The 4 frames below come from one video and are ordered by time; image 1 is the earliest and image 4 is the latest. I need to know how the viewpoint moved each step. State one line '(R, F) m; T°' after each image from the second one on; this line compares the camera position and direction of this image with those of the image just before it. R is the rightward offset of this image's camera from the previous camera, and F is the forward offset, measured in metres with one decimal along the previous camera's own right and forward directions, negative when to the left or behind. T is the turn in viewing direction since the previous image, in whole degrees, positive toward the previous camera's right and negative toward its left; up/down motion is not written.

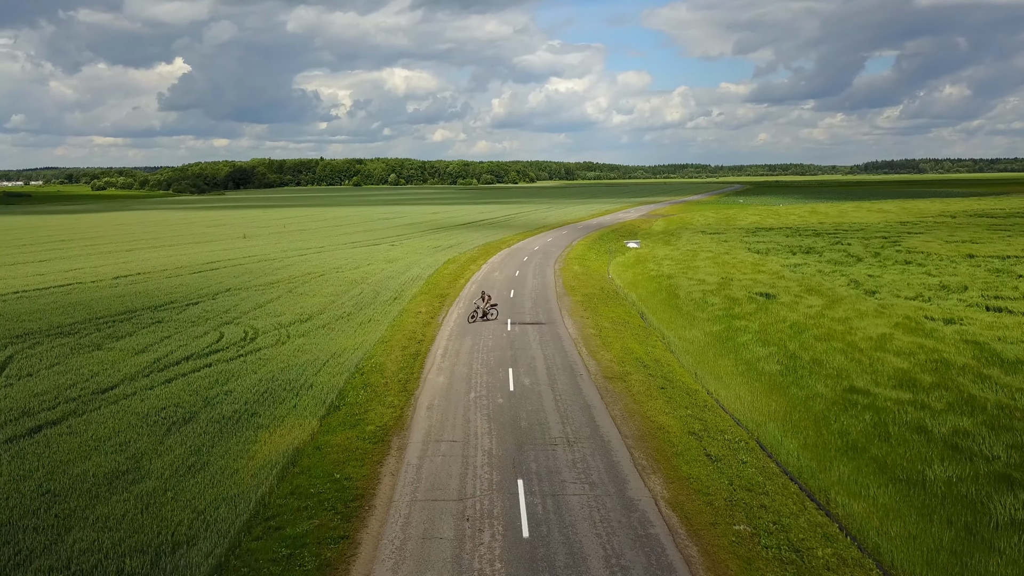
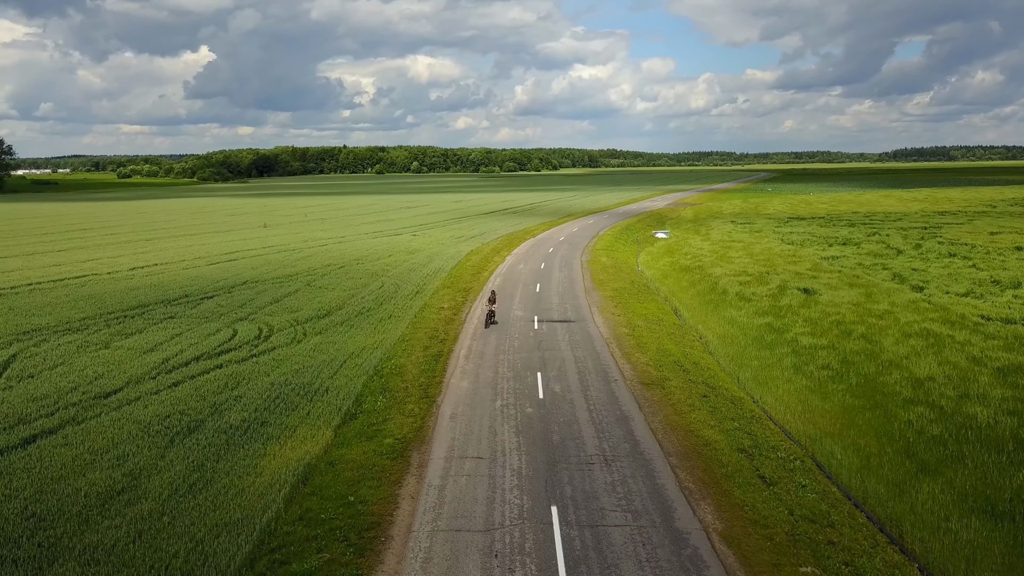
(-0.2, +1.5) m; -2°
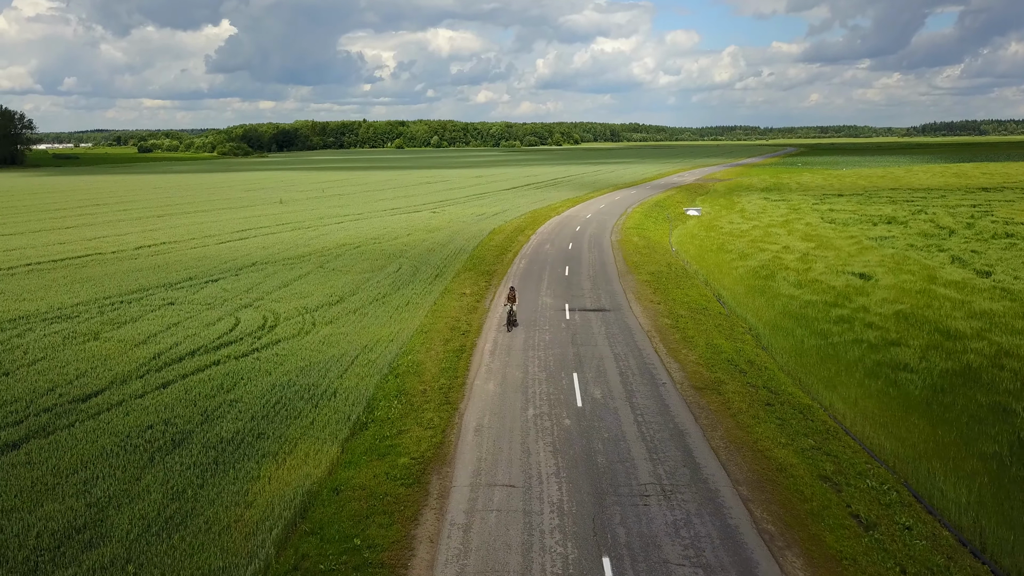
(-0.3, +2.5) m; -1°
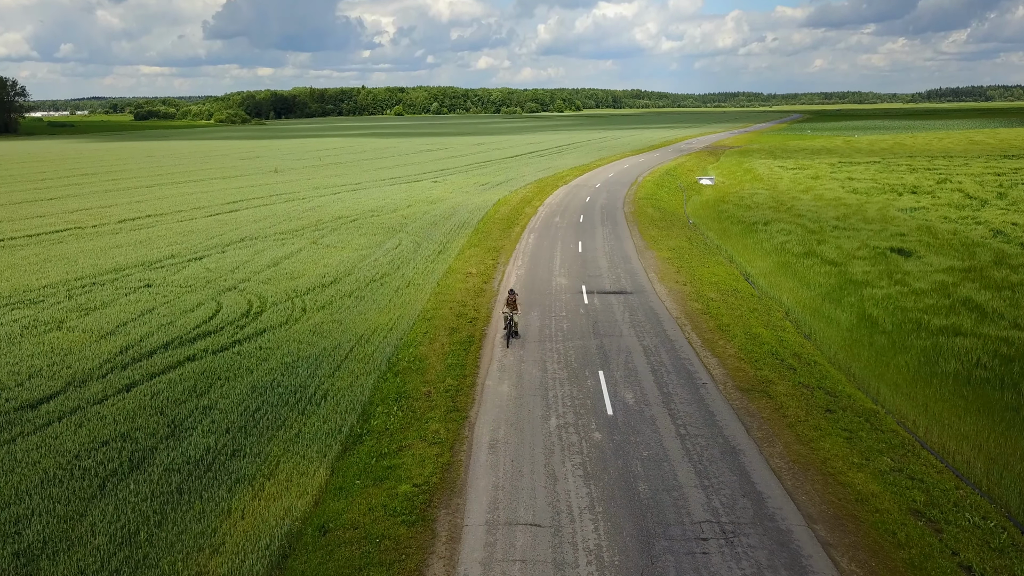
(-0.3, +2.4) m; 0°
